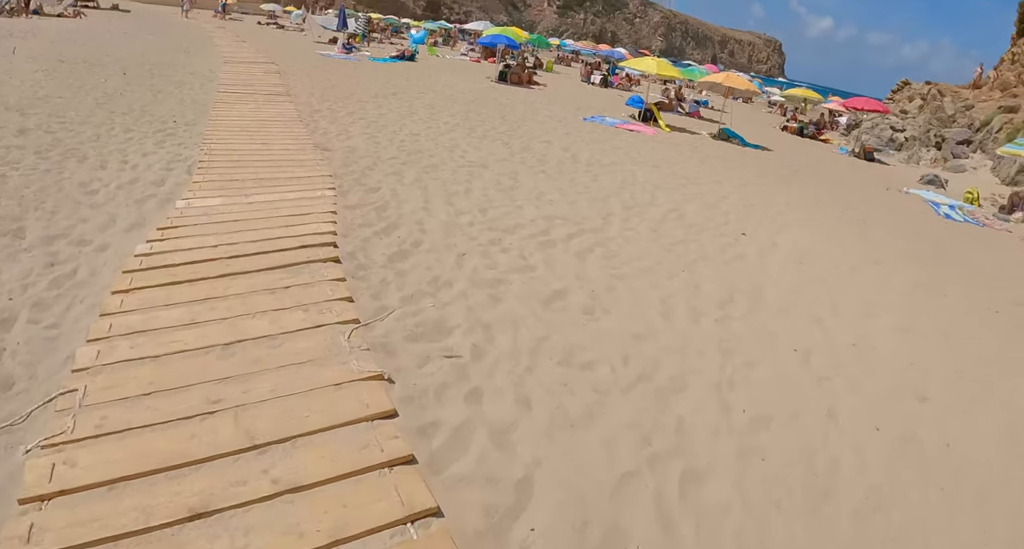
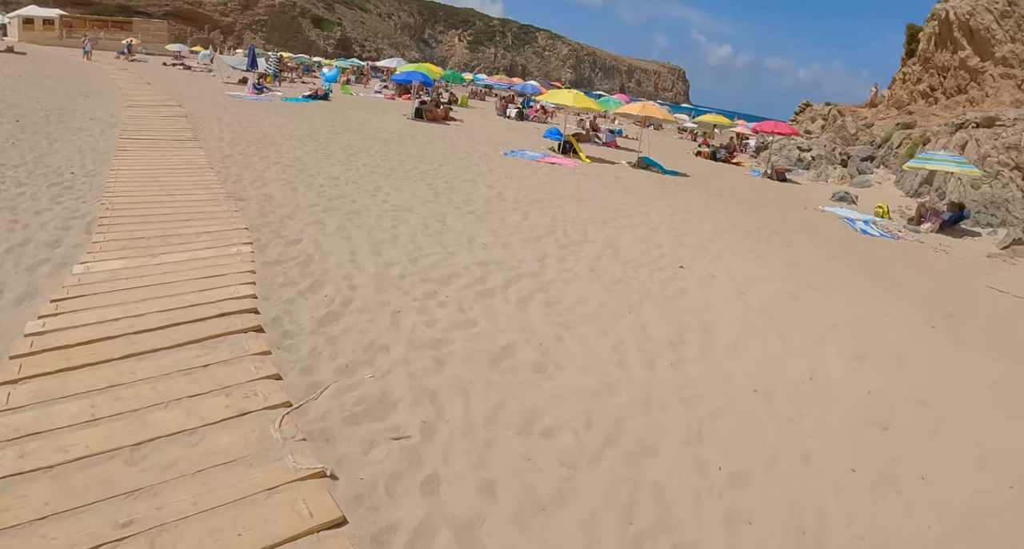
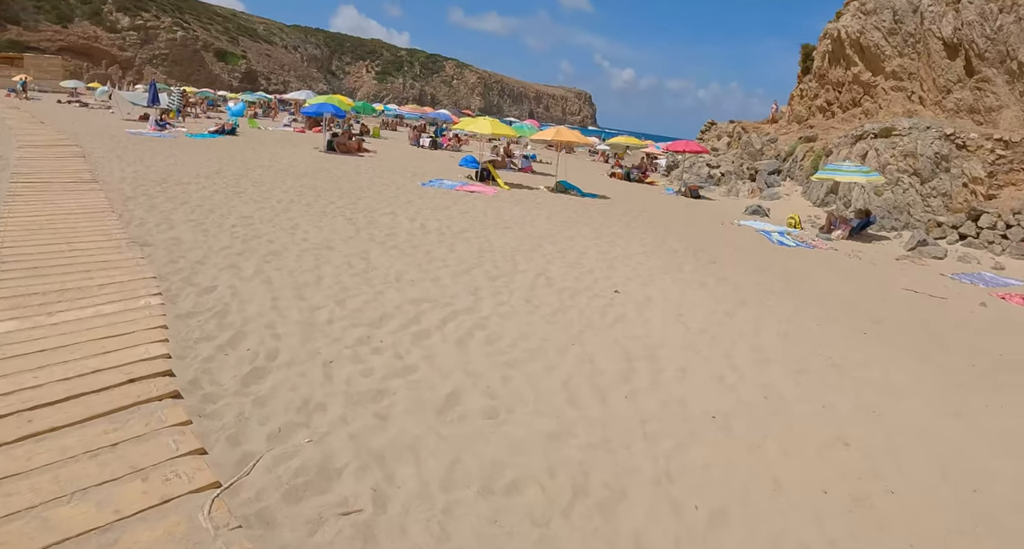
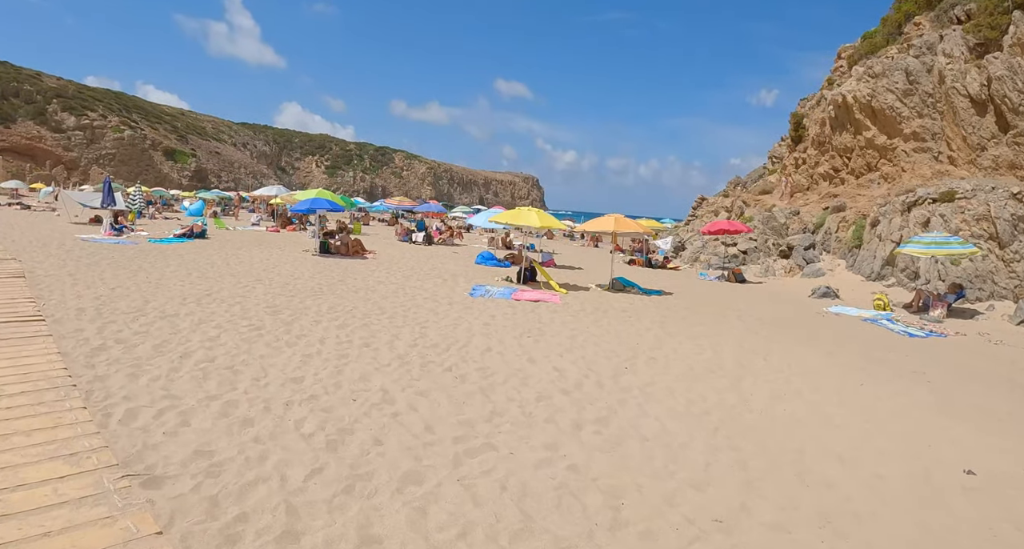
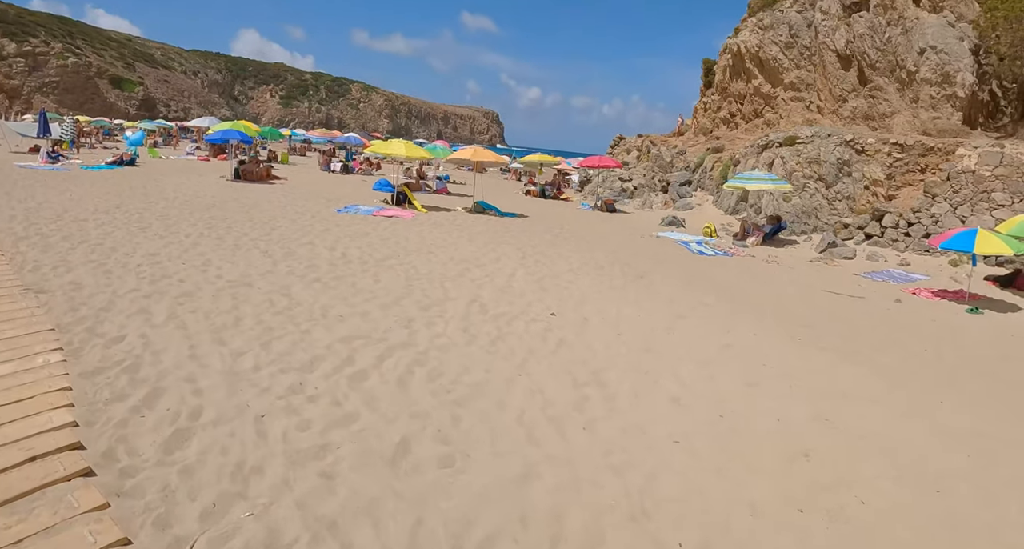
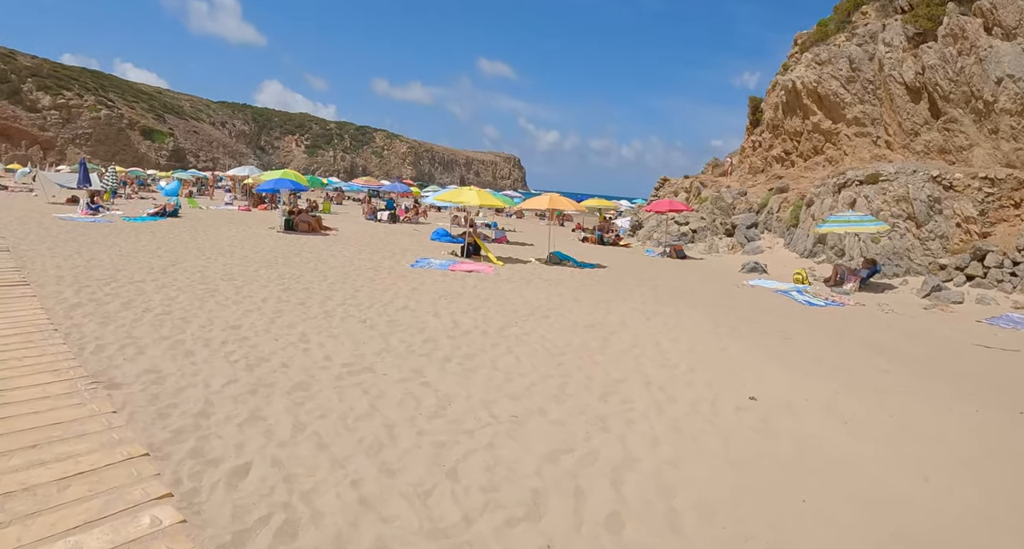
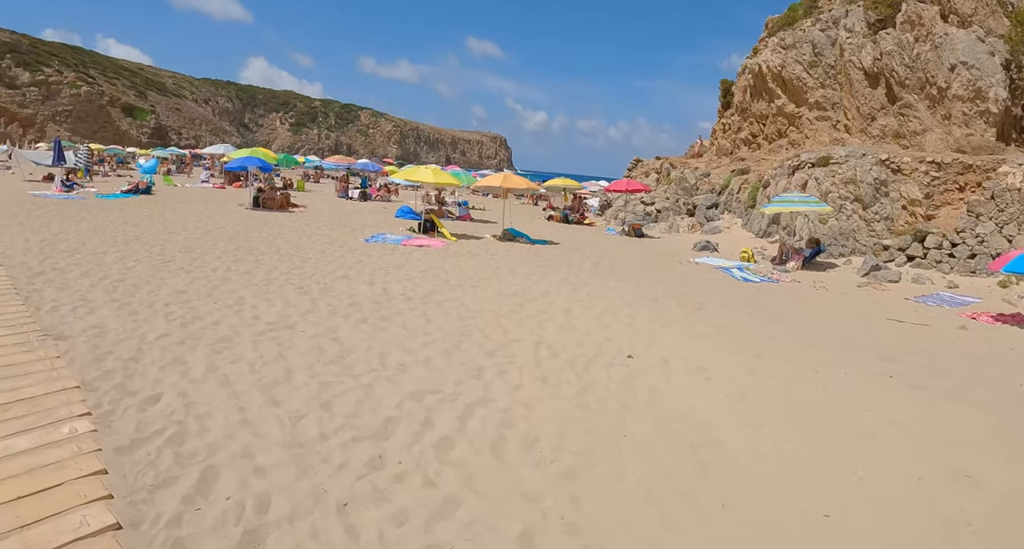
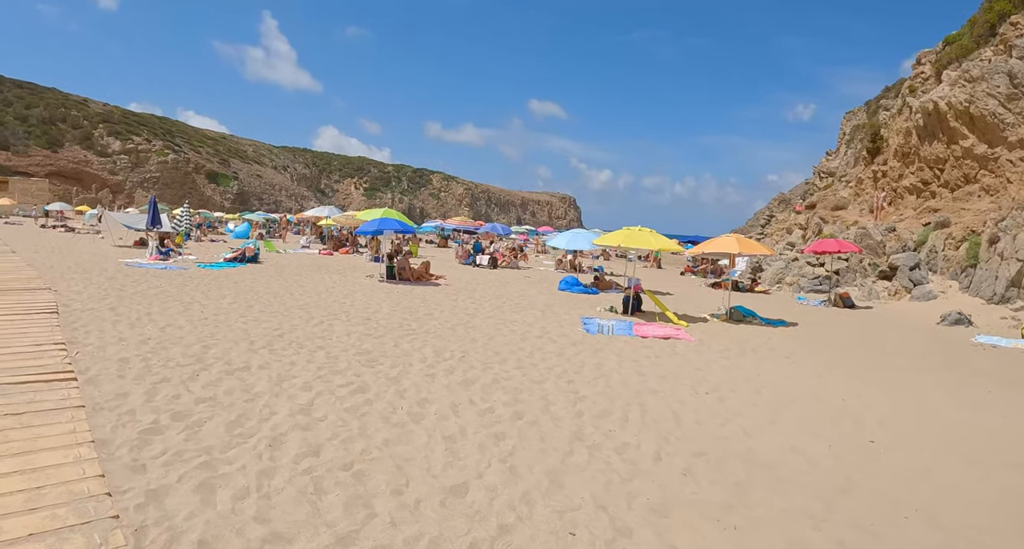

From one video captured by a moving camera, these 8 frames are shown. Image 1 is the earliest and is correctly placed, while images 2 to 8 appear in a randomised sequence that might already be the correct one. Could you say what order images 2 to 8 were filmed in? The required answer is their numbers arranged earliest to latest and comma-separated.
2, 3, 5, 7, 6, 4, 8
